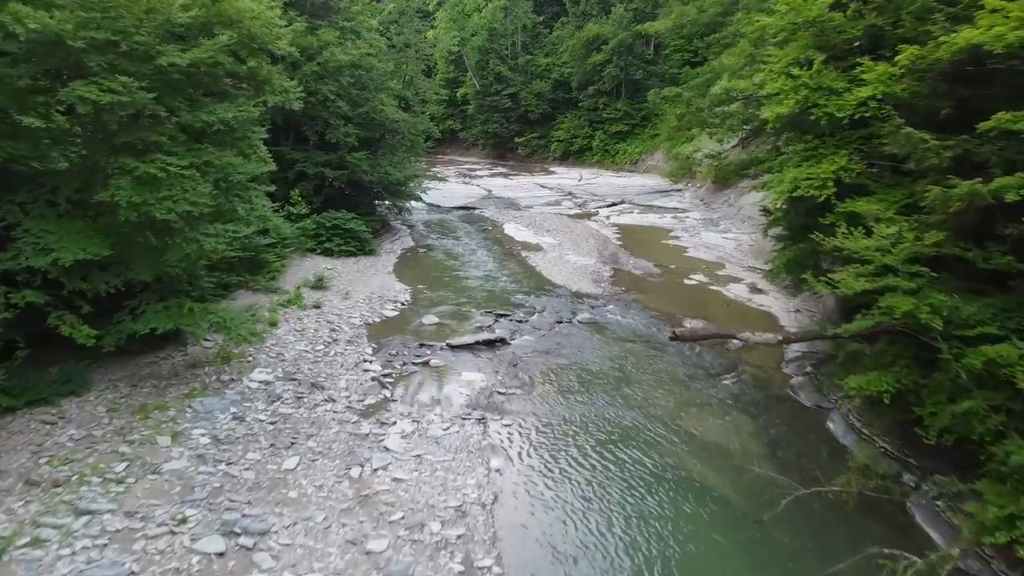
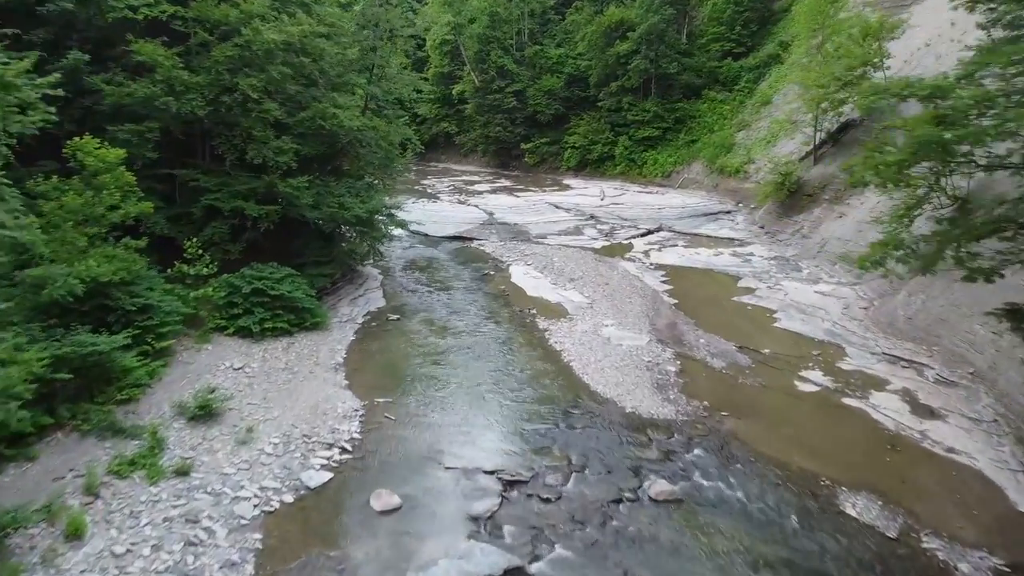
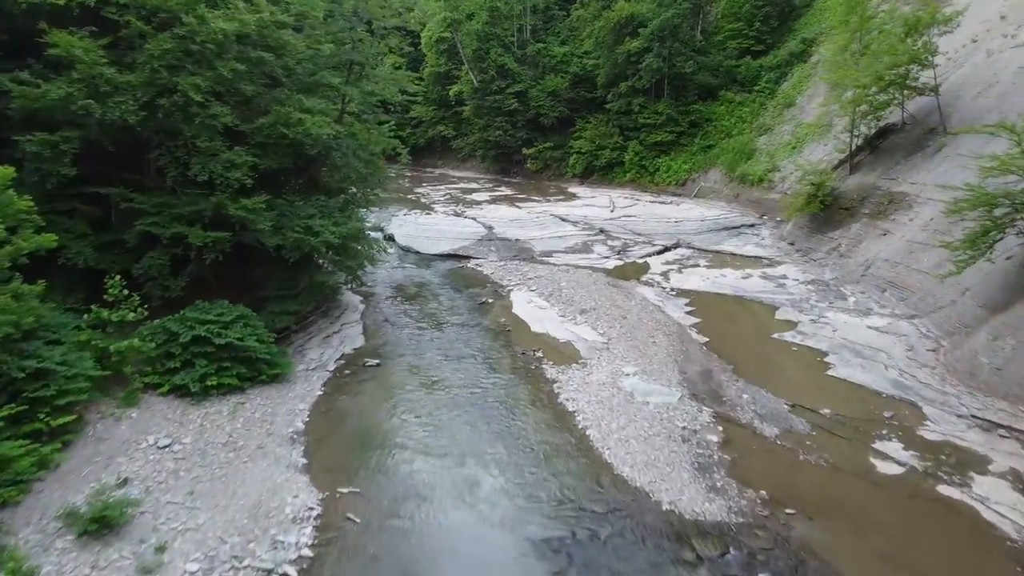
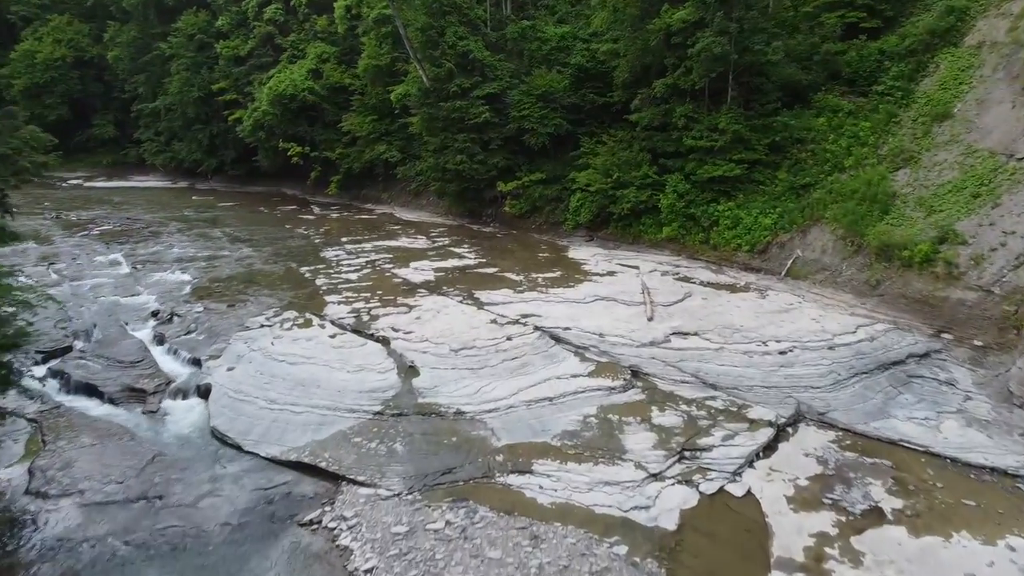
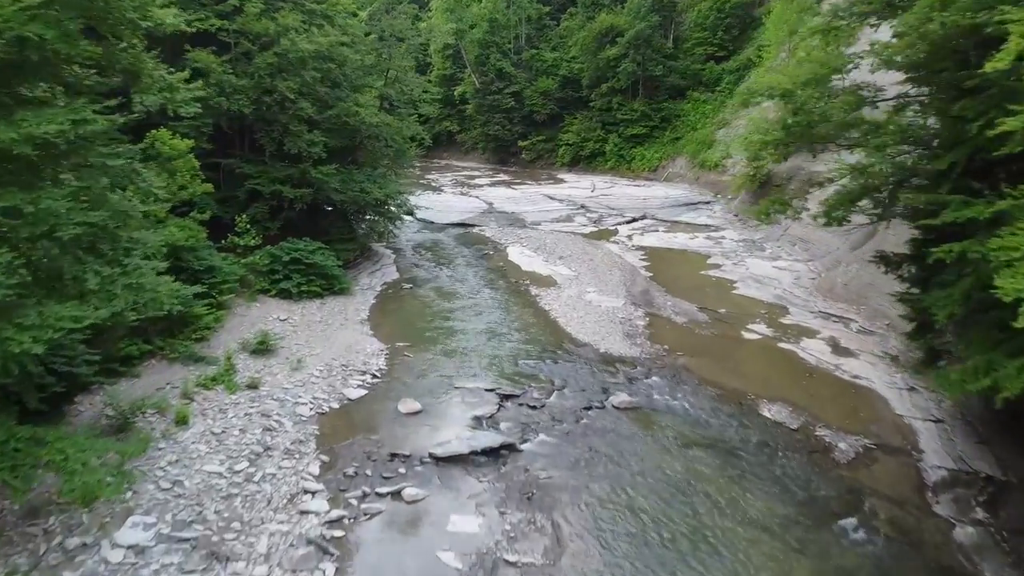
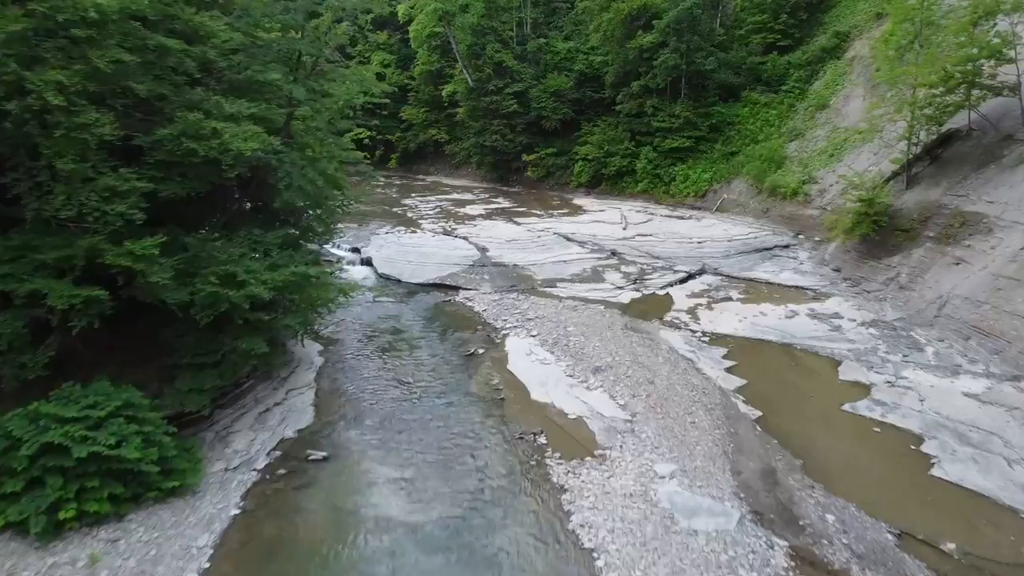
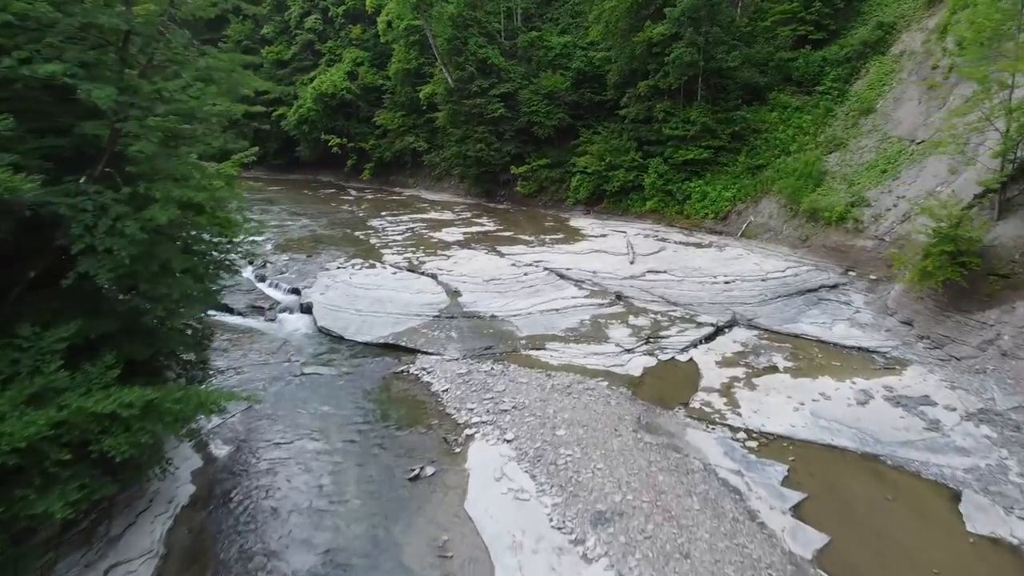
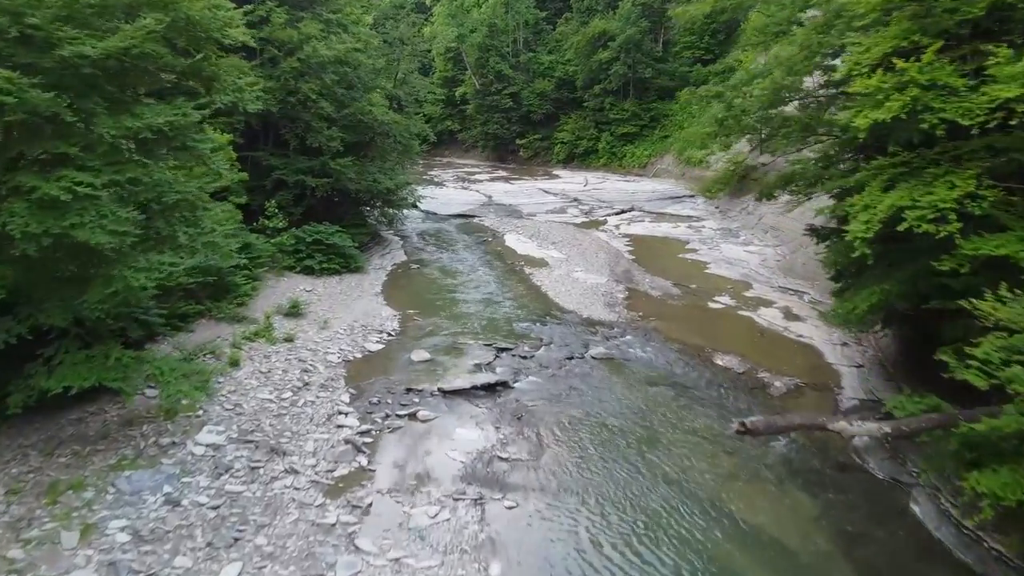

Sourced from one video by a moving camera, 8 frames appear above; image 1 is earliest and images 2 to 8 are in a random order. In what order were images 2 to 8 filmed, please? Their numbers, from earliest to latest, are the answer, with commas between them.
8, 5, 2, 3, 6, 7, 4
